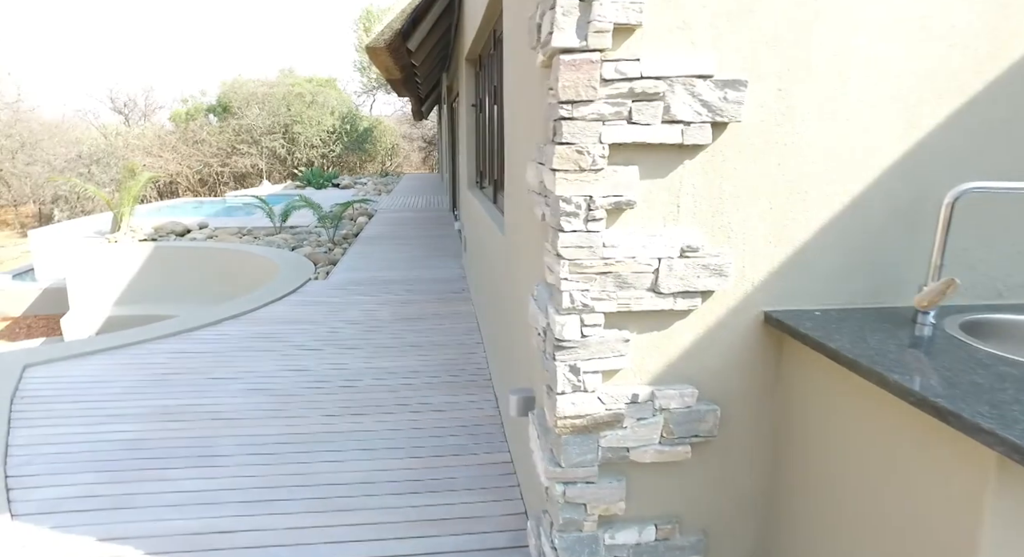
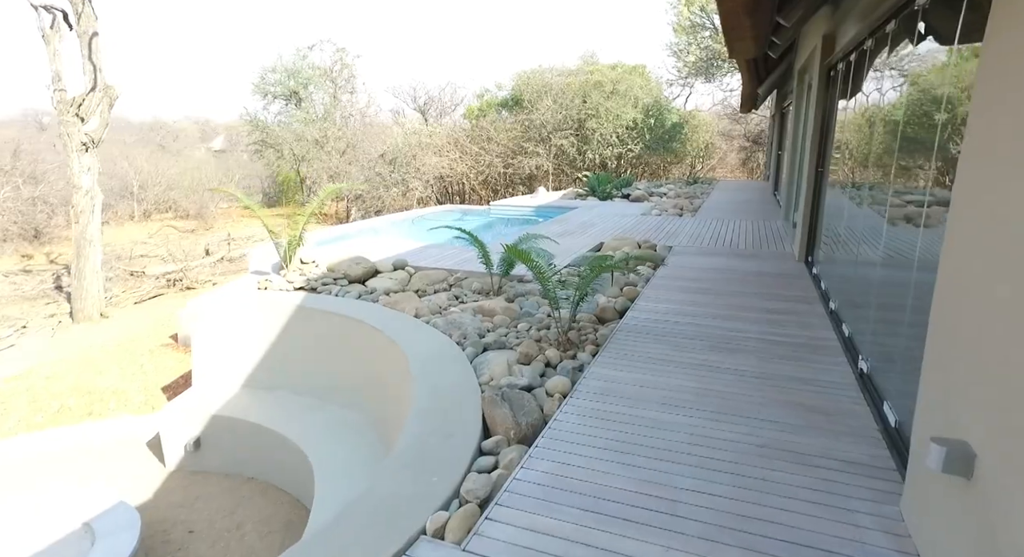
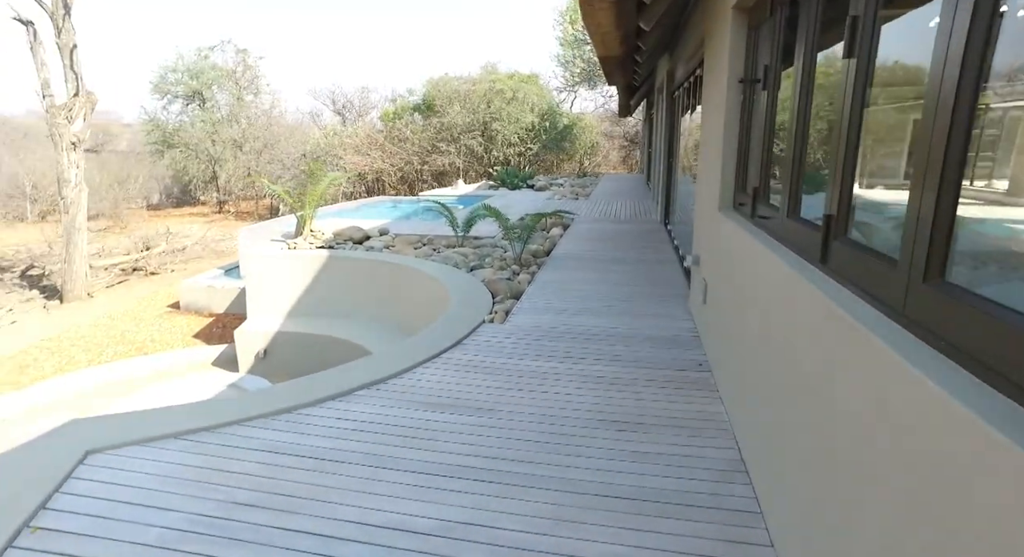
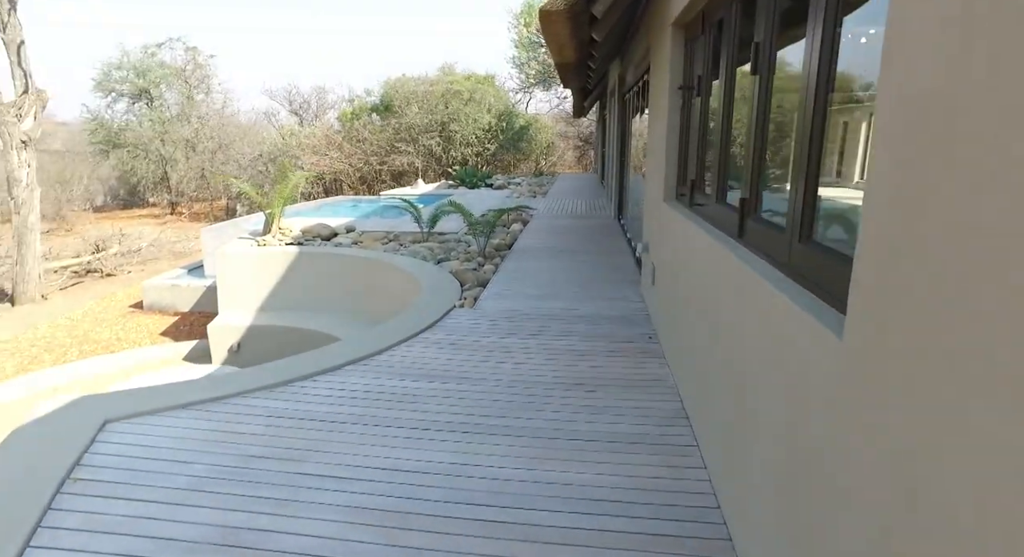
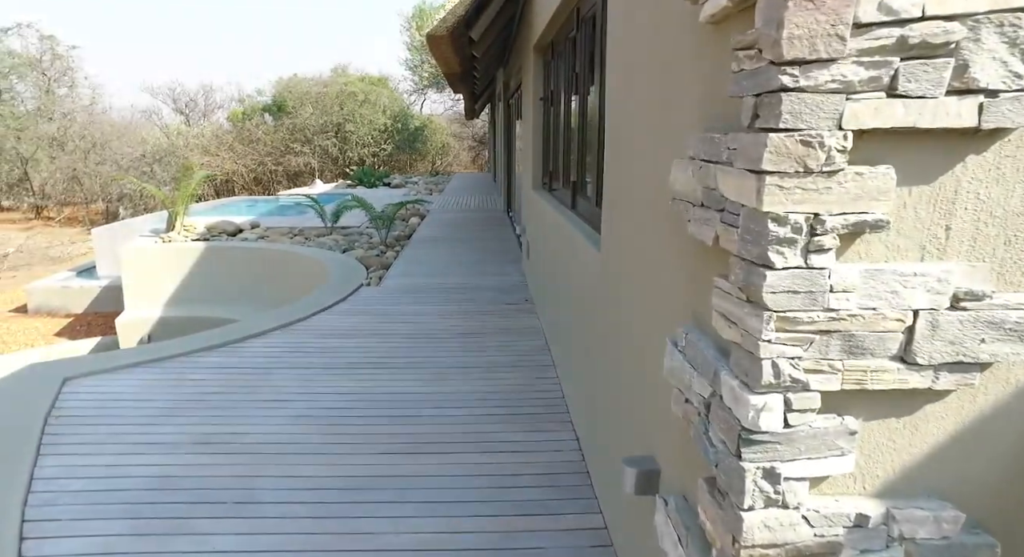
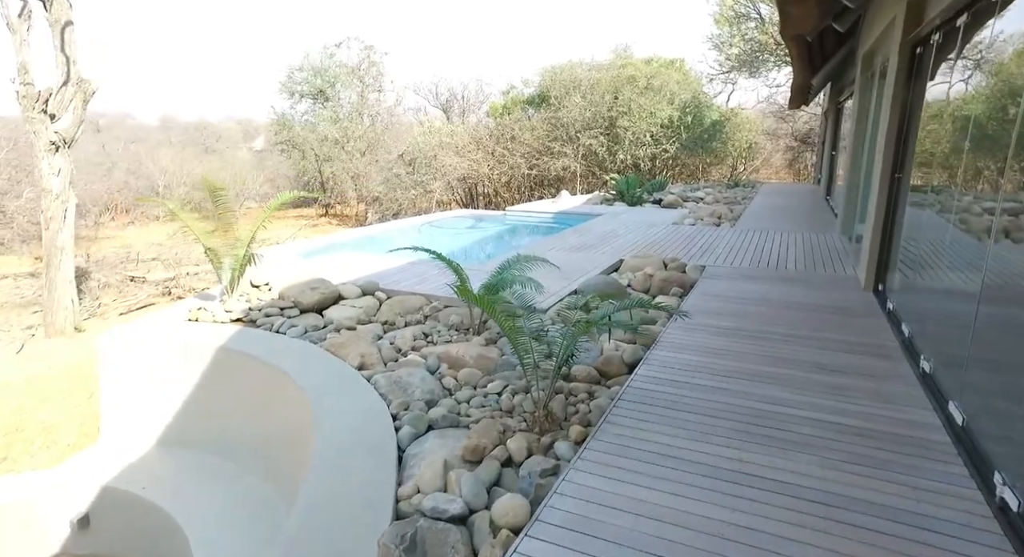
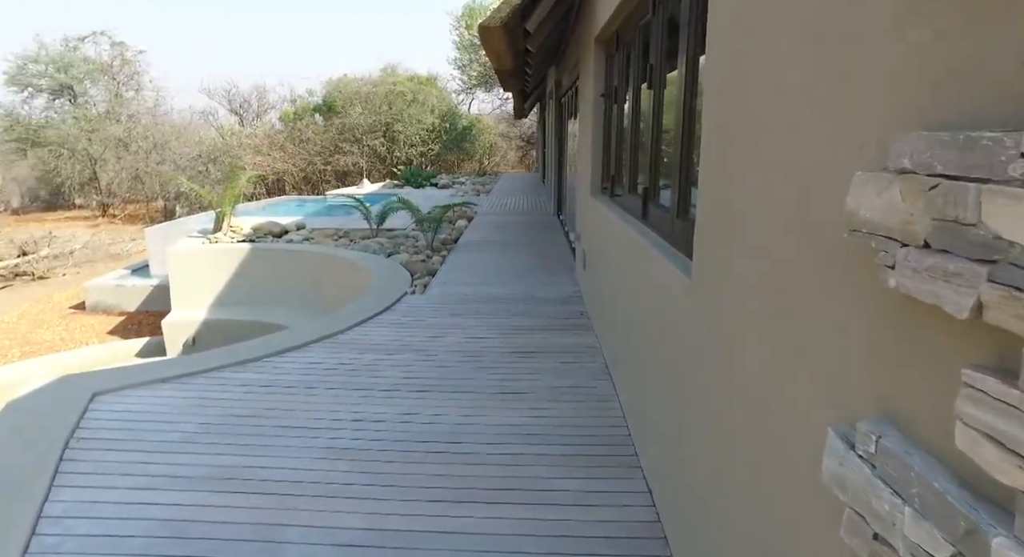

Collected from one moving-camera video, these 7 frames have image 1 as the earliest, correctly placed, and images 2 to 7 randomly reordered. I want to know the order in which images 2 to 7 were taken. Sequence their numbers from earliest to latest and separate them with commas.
5, 7, 4, 3, 2, 6
